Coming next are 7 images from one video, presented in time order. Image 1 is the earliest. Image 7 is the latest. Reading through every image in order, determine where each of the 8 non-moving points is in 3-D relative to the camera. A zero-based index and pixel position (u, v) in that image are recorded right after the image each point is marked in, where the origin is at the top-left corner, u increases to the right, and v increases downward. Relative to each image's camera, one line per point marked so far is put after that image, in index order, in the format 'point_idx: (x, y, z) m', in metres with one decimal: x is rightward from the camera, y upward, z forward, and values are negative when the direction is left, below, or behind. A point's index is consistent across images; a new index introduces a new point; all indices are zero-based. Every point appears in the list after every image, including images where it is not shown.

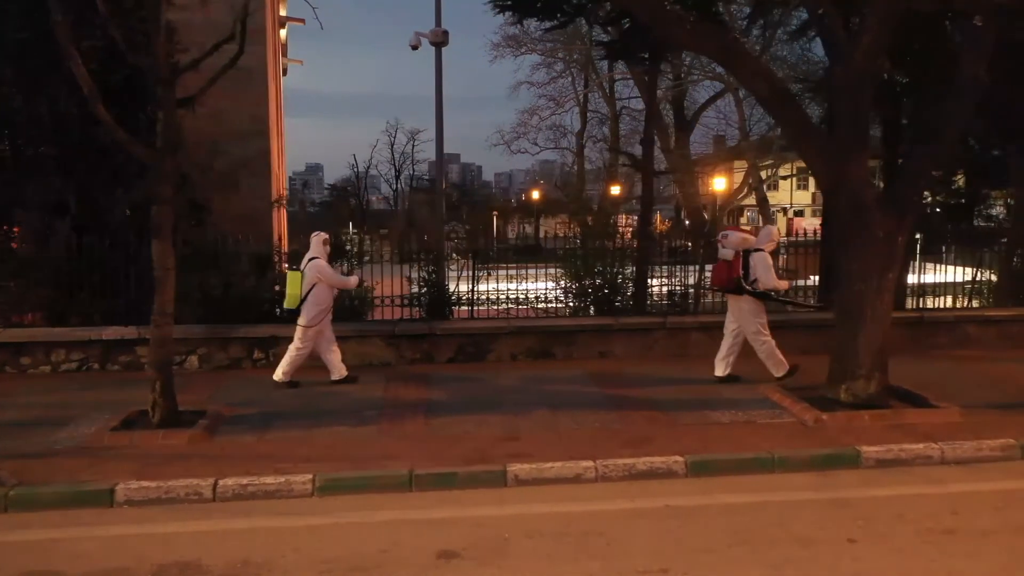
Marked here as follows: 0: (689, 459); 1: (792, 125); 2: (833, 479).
0: (+1.4, -1.4, +6.6) m
1: (+2.7, +1.6, +7.9) m
2: (+2.6, -1.5, +6.6) m
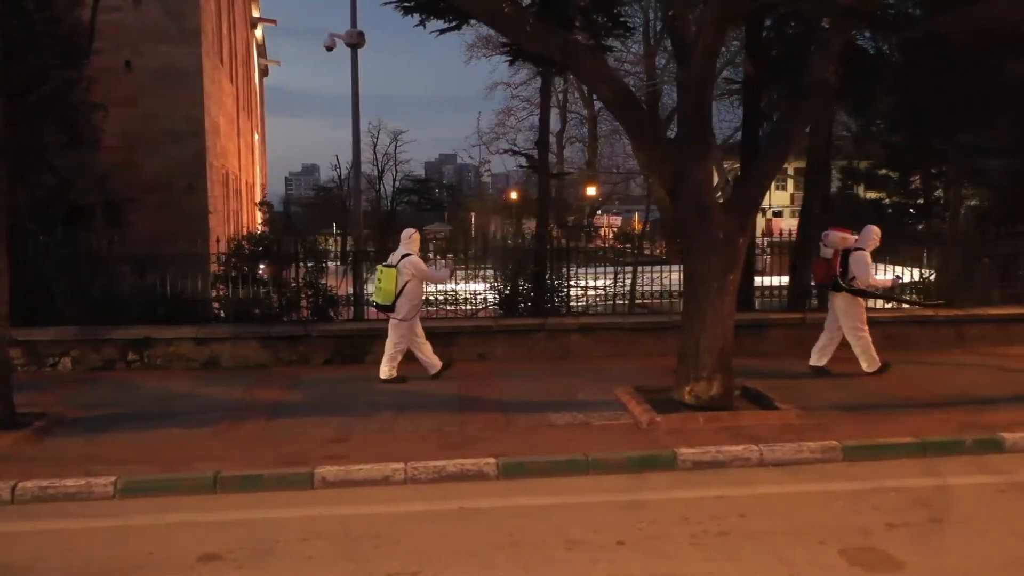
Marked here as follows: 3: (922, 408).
0: (-0.1, -1.4, +6.6) m
1: (+1.2, +1.6, +7.9) m
2: (+1.0, -1.5, +6.6) m
3: (+4.0, -1.2, +8.0) m
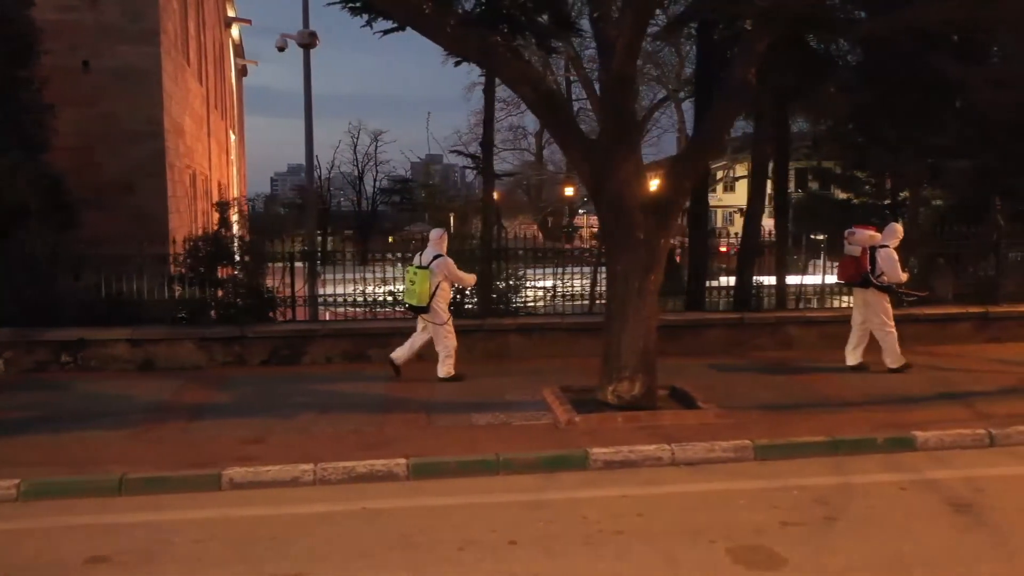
0: (-0.8, -1.4, +6.6) m
1: (+0.5, +1.6, +8.0) m
2: (+0.3, -1.5, +6.6) m
3: (+3.3, -1.2, +8.1) m
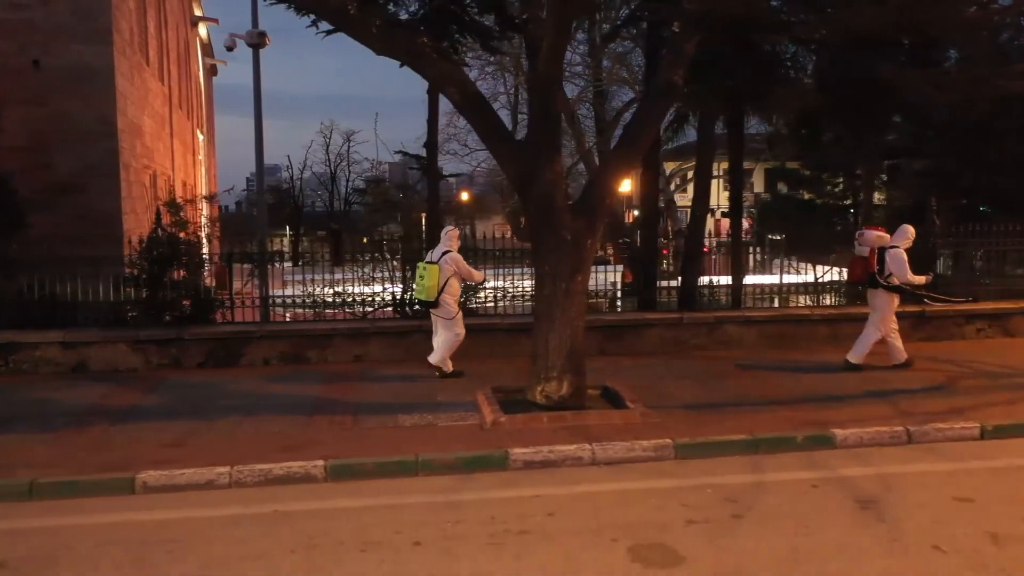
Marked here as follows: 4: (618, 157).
0: (-1.5, -1.4, +6.6) m
1: (-0.3, +1.5, +8.0) m
2: (-0.4, -1.6, +6.6) m
3: (+2.6, -1.2, +8.2) m
4: (+1.1, +1.3, +8.0) m
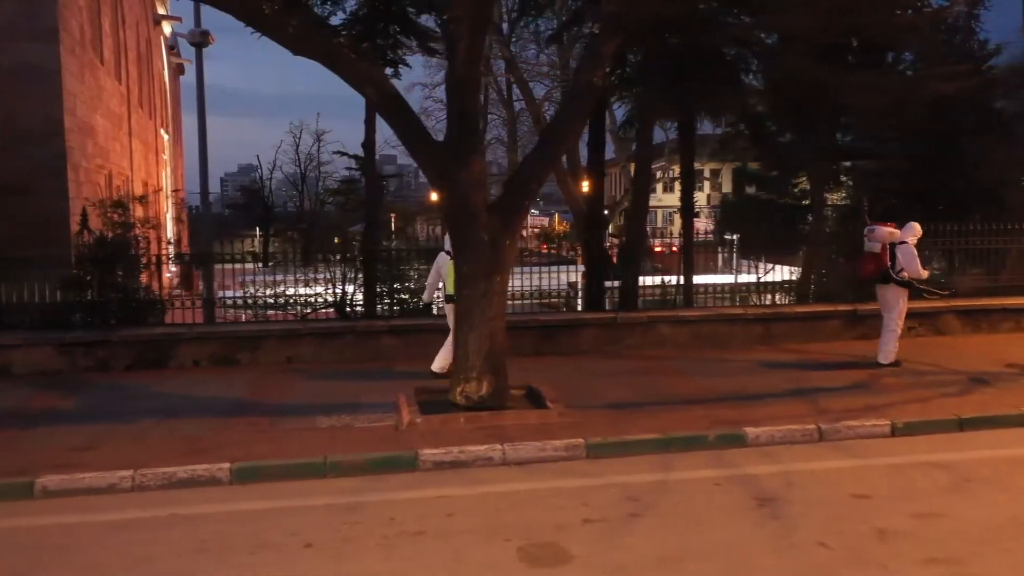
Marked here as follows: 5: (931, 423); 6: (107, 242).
0: (-2.2, -1.4, +6.6) m
1: (-1.0, +1.5, +8.0) m
2: (-1.1, -1.6, +6.6) m
3: (+1.8, -1.2, +8.3) m
4: (+0.3, +1.3, +8.1) m
5: (+4.0, -1.3, +7.8) m
6: (-5.2, +0.6, +10.4) m
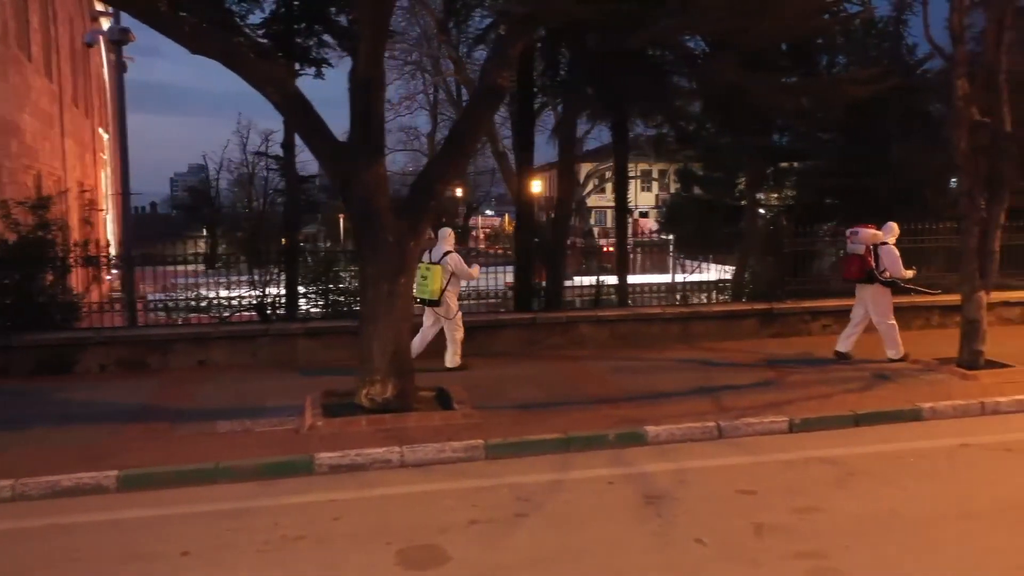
0: (-3.1, -1.5, +6.4) m
1: (-2.0, +1.5, +7.9) m
2: (-1.9, -1.6, +6.5) m
3: (+0.8, -1.2, +8.3) m
4: (-0.7, +1.3, +8.1) m
5: (+3.1, -1.3, +7.9) m
6: (-6.2, +0.5, +10.2) m
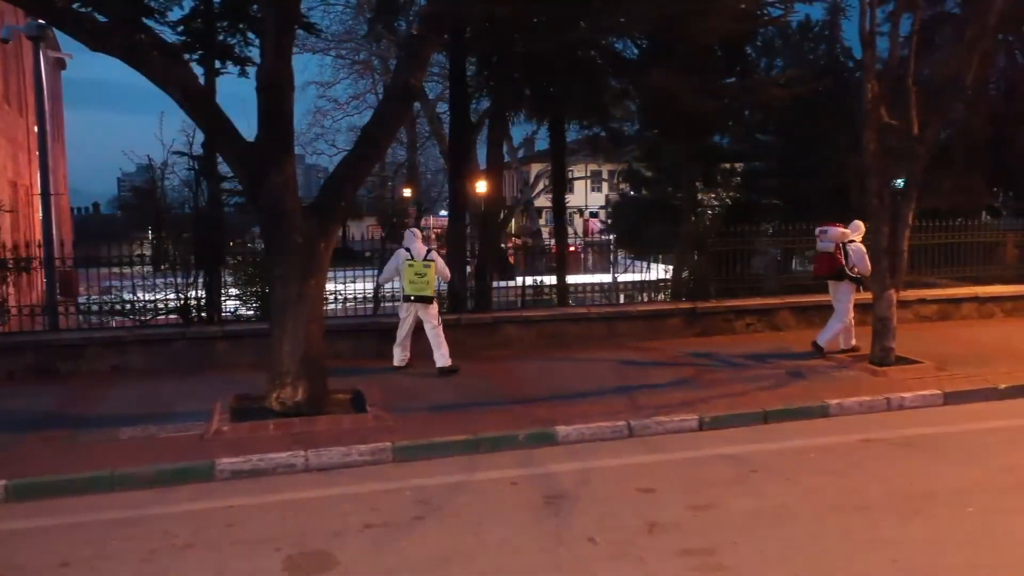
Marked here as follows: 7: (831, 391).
0: (-3.8, -1.5, +6.3) m
1: (-2.8, +1.5, +7.8) m
2: (-2.7, -1.6, +6.4) m
3: (0.0, -1.2, +8.3) m
4: (-1.5, +1.2, +8.0) m
5: (+2.2, -1.3, +8.1) m
6: (-7.2, +0.5, +9.8) m
7: (+3.5, -1.1, +8.9) m
